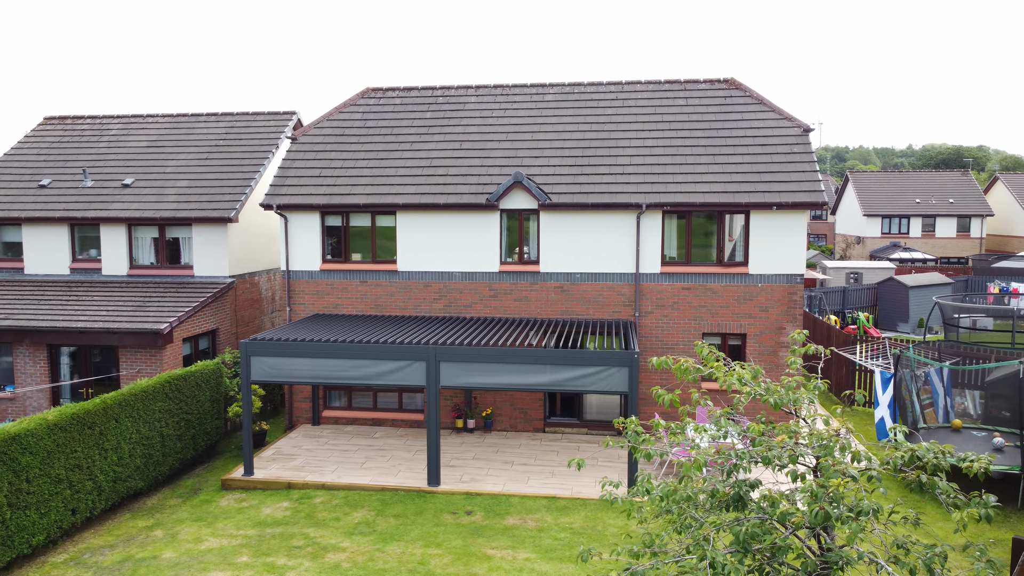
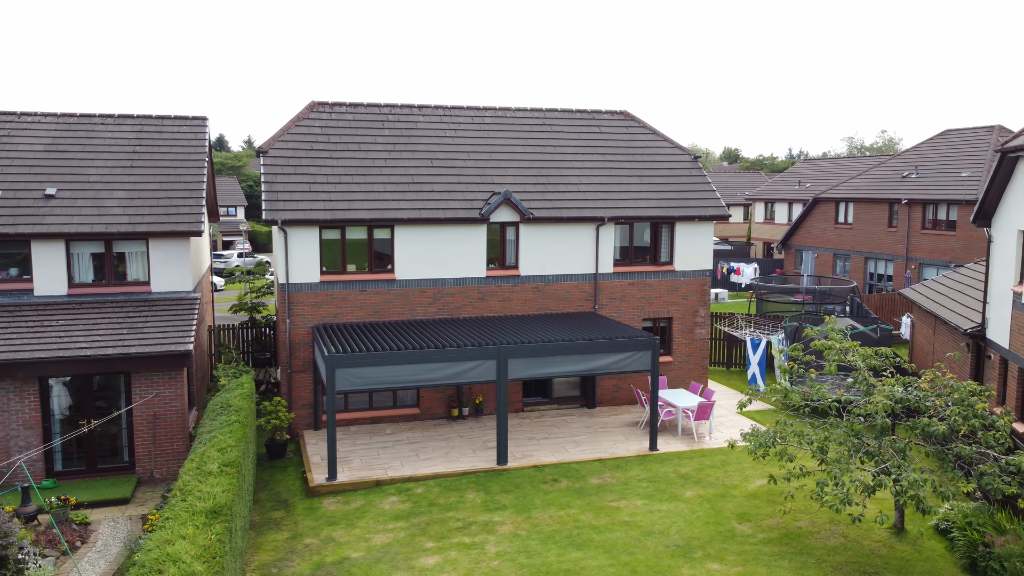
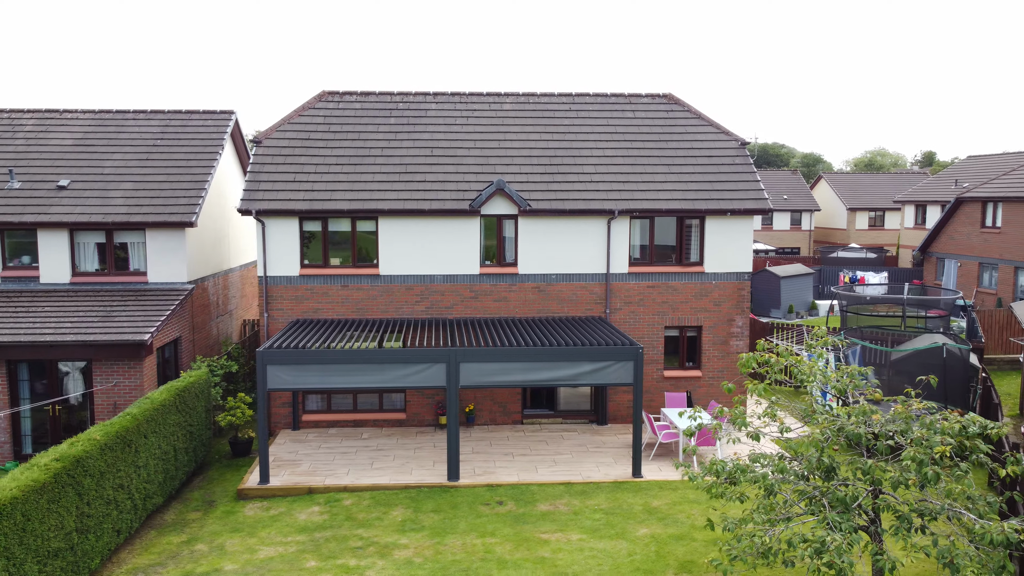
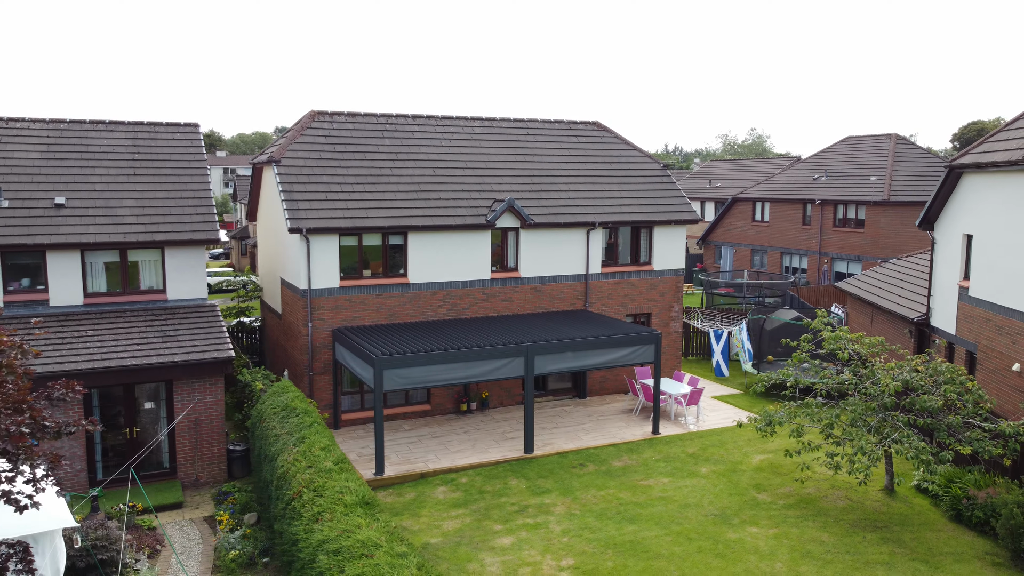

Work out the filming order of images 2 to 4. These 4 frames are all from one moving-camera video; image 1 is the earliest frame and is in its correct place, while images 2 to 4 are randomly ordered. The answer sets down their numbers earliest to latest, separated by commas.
3, 2, 4
